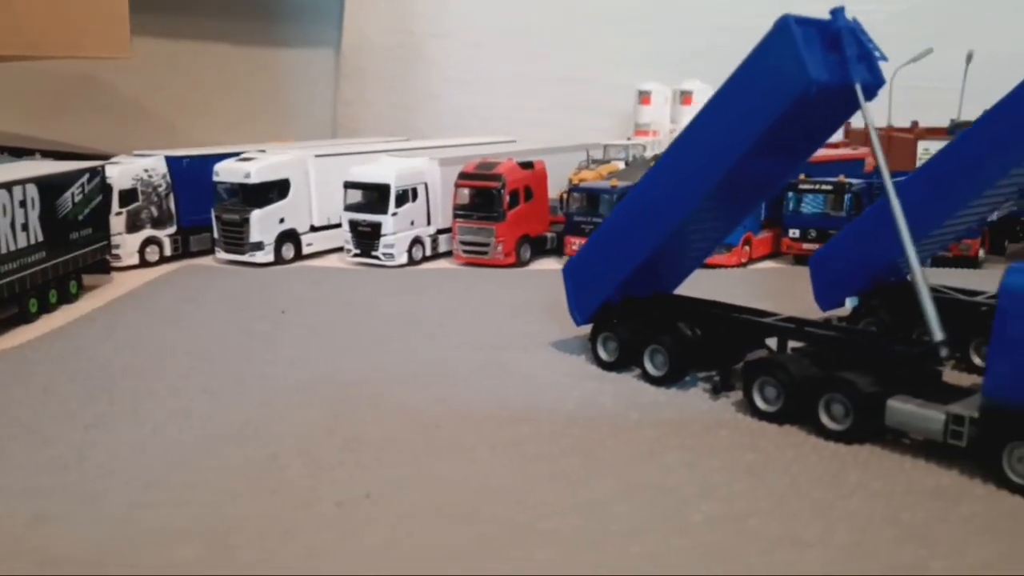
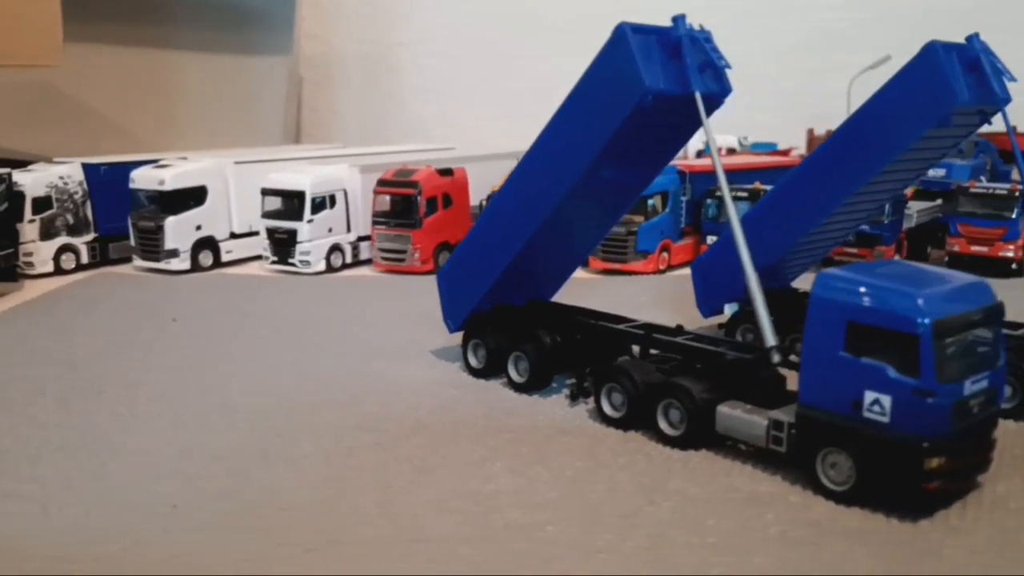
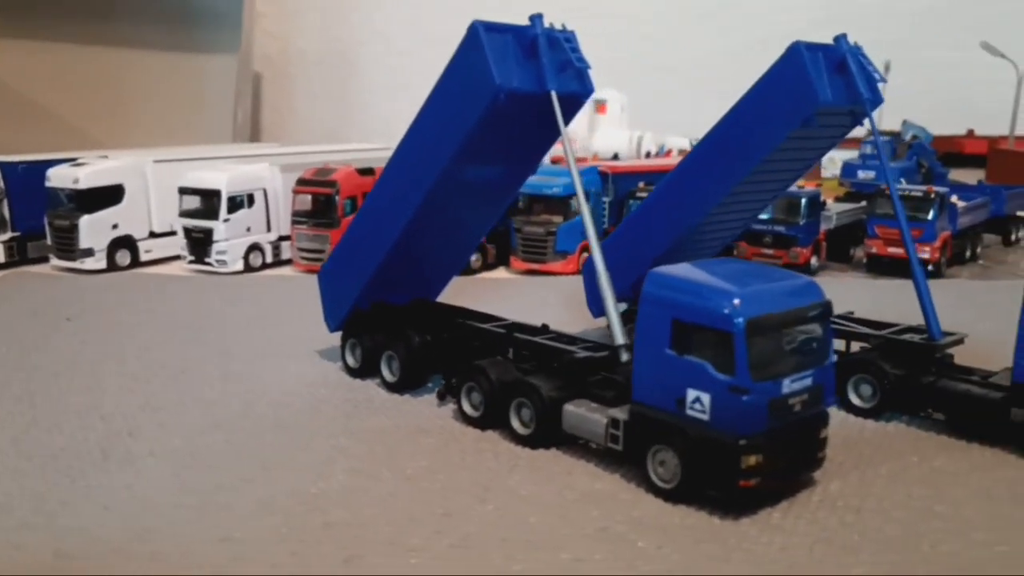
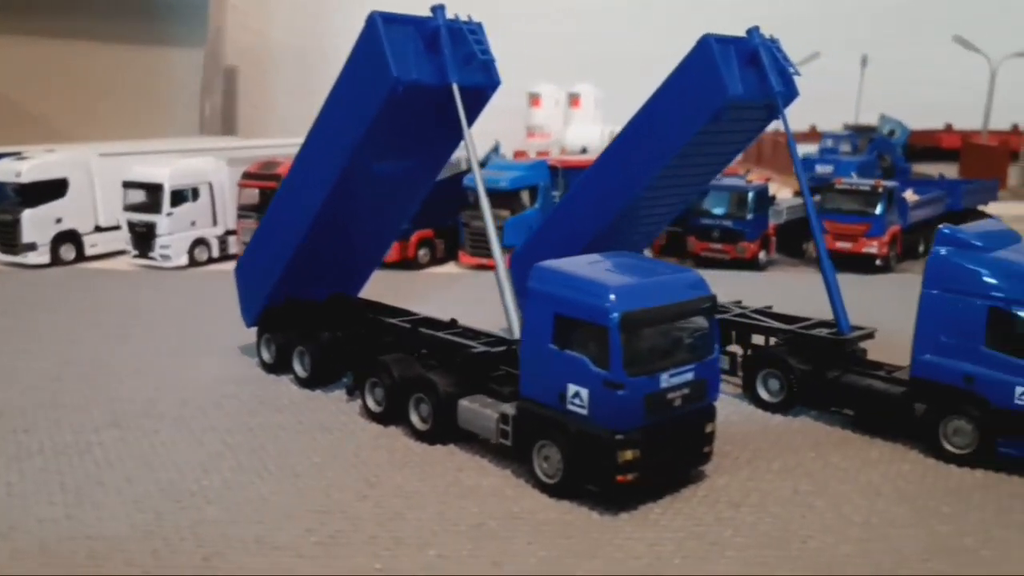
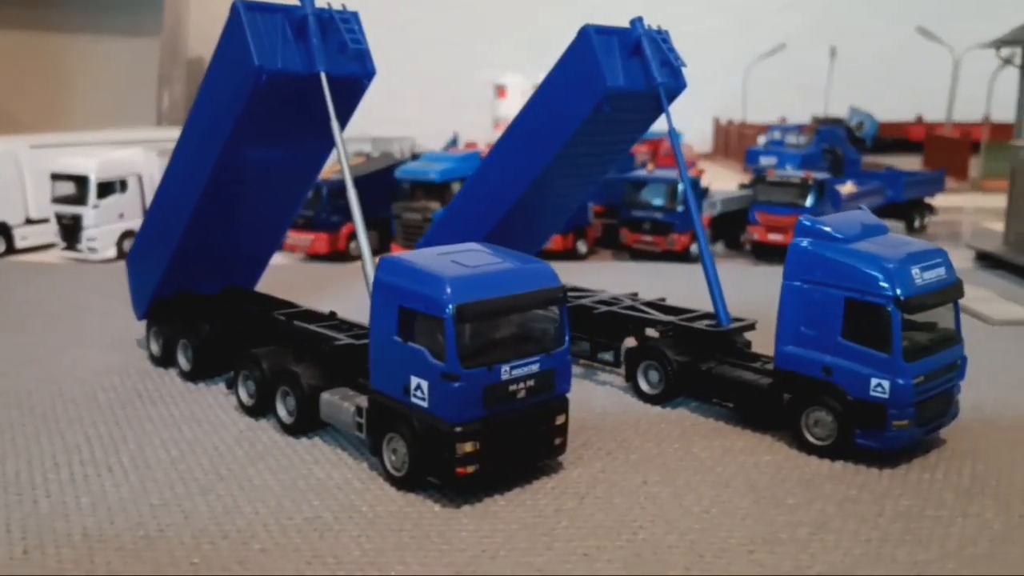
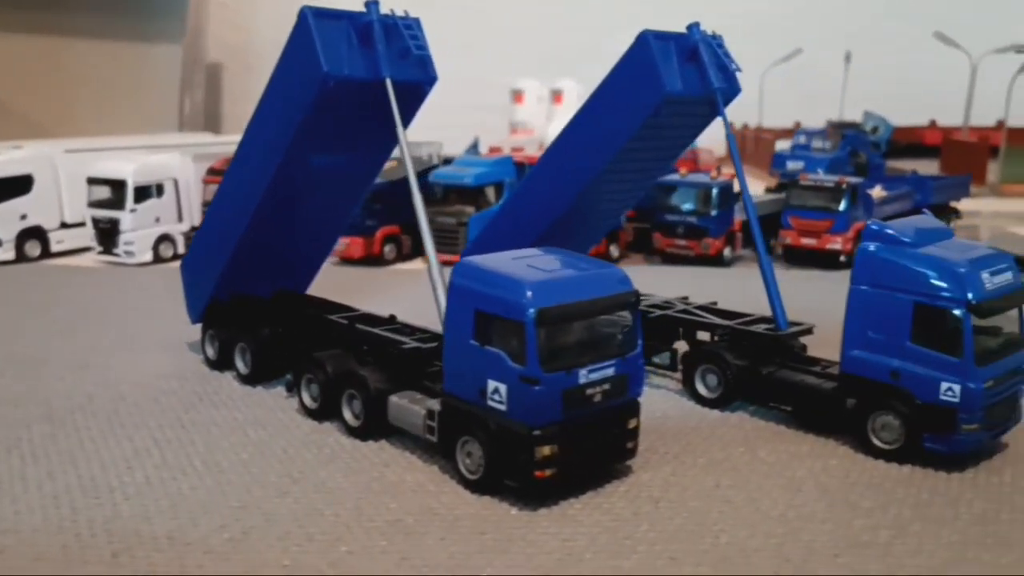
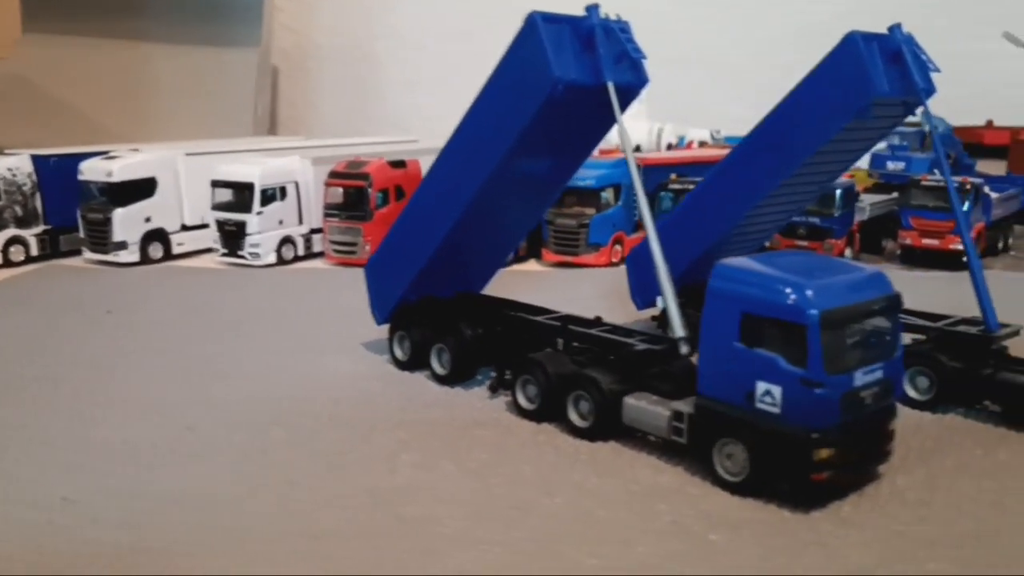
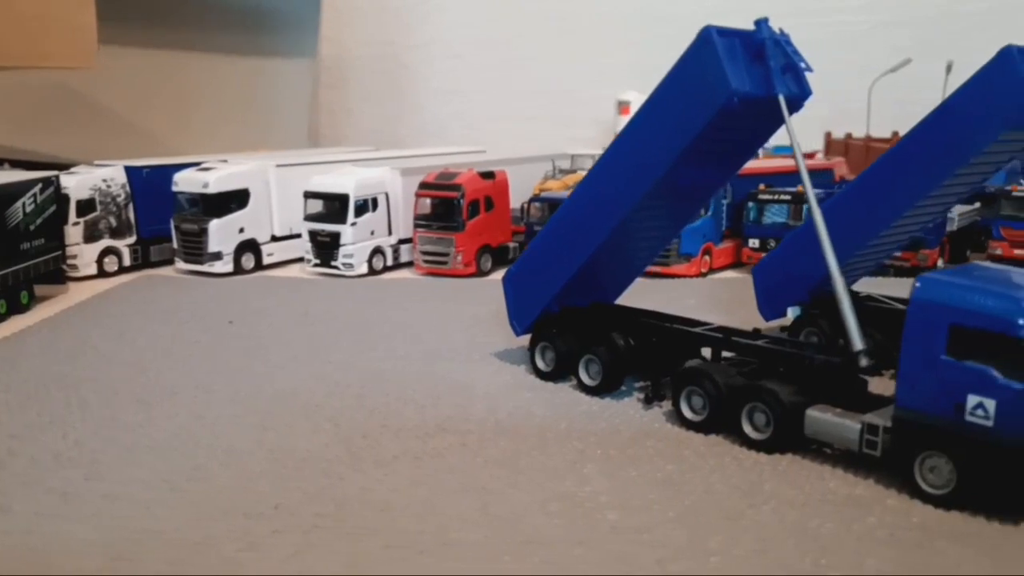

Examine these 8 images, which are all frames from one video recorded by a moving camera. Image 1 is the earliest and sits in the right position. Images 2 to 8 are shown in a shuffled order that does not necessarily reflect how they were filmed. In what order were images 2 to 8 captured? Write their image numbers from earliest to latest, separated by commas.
8, 2, 7, 3, 4, 6, 5
